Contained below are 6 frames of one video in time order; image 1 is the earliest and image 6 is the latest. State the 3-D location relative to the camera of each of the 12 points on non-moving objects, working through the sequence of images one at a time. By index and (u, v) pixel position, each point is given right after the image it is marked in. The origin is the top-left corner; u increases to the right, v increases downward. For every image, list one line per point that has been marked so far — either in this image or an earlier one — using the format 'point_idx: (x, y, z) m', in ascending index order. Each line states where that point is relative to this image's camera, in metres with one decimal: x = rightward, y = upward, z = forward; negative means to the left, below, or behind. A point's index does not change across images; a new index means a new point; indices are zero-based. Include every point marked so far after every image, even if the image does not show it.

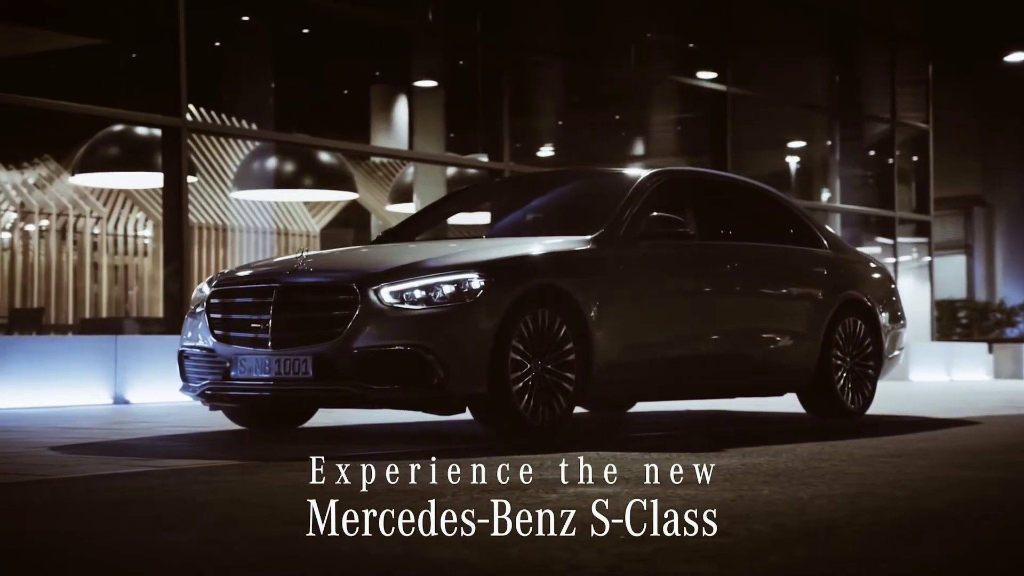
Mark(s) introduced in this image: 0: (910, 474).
0: (+1.5, -0.7, +5.7) m
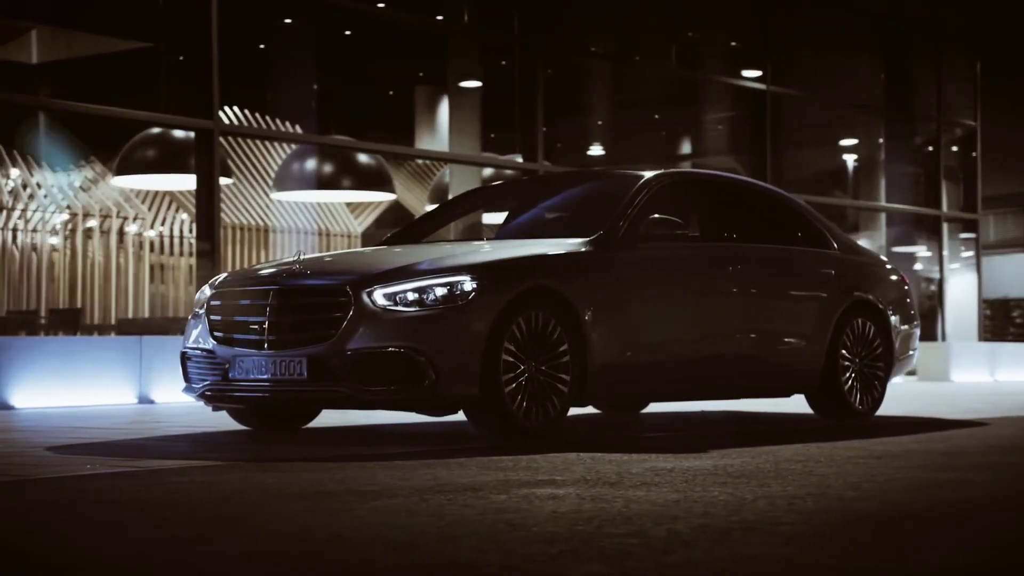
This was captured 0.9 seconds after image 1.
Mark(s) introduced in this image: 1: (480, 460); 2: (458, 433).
0: (+1.4, -0.7, +5.7) m
1: (-0.1, -0.7, +6.4) m
2: (-0.3, -0.8, +8.8) m
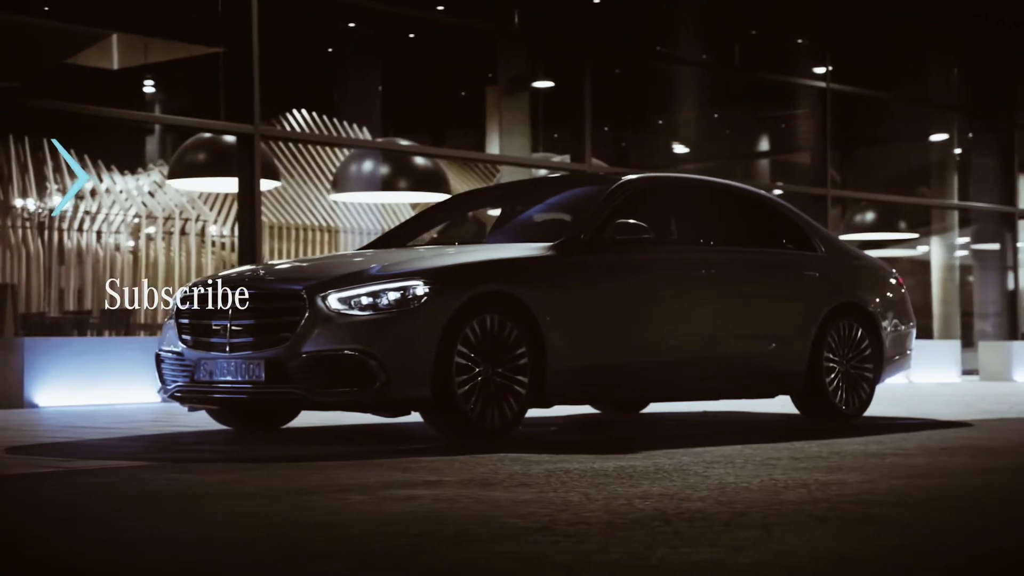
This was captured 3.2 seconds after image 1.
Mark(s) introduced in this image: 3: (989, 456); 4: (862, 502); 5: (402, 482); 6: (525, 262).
0: (+1.0, -0.7, +5.8) m
1: (-0.4, -0.7, +6.6) m
2: (-0.5, -0.8, +9.0) m
3: (+2.2, -0.8, +7.3) m
4: (+1.0, -0.6, +4.8) m
5: (-0.4, -0.7, +5.6) m
6: (+0.1, +0.1, +8.8) m
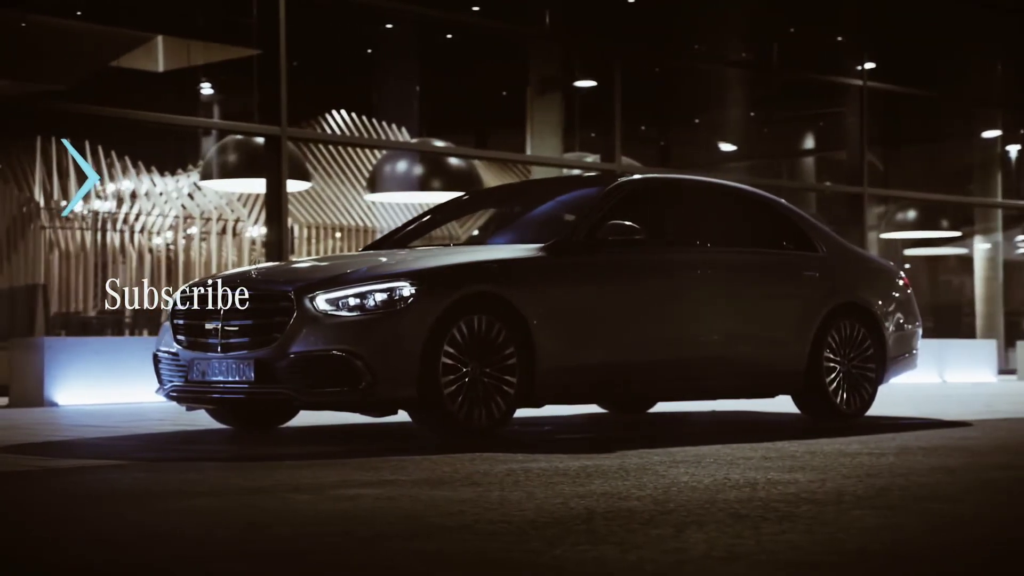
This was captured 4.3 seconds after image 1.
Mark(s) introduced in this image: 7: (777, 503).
0: (+0.8, -0.7, +5.8) m
1: (-0.6, -0.7, +6.7) m
2: (-0.6, -0.8, +9.0) m
3: (+2.1, -0.8, +7.3) m
4: (+0.9, -0.7, +4.8) m
5: (-0.5, -0.7, +5.7) m
6: (0.0, +0.1, +8.9) m
7: (+0.8, -0.6, +4.7) m
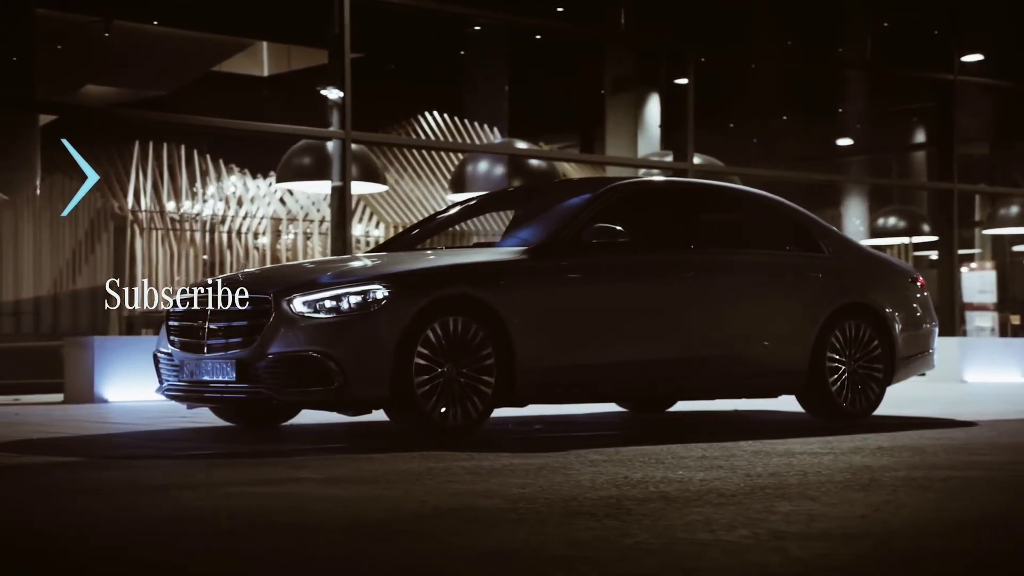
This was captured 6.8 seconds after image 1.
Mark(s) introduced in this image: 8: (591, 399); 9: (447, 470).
0: (+0.5, -0.7, +6.0) m
1: (-0.8, -0.8, +6.9) m
2: (-0.7, -0.8, +9.3) m
3: (+1.9, -0.8, +7.3) m
4: (+0.4, -0.7, +5.0) m
5: (-0.9, -0.7, +5.9) m
6: (-0.1, +0.1, +9.0) m
7: (+0.4, -0.7, +4.8) m
8: (+0.5, -0.7, +9.5) m
9: (-0.3, -0.7, +6.1) m
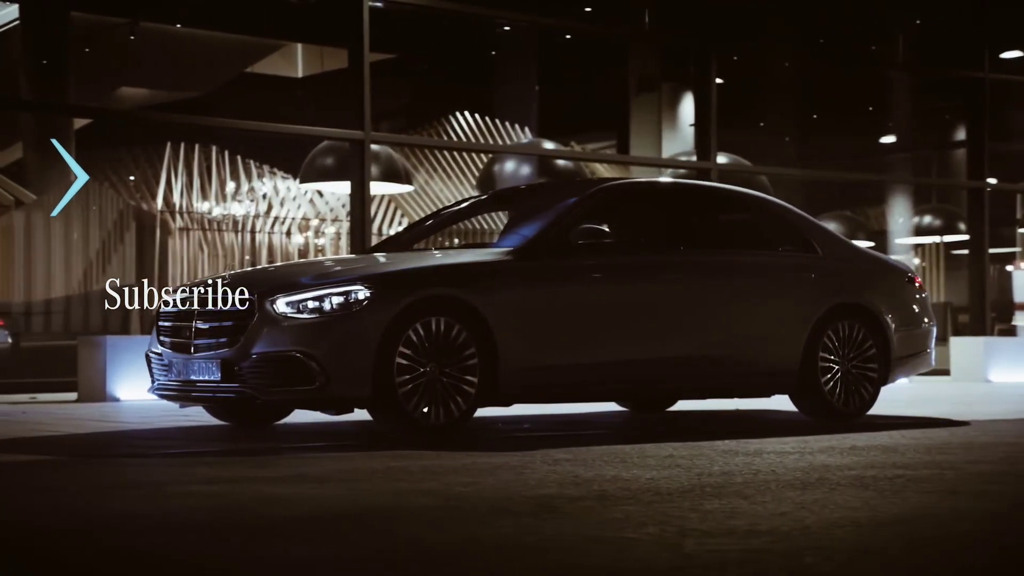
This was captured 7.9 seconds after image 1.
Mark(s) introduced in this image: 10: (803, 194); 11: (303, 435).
0: (+0.3, -0.7, +6.0) m
1: (-1.0, -0.8, +7.0) m
2: (-0.8, -0.8, +9.4) m
3: (+1.7, -0.8, +7.3) m
4: (+0.2, -0.7, +5.0) m
5: (-1.1, -0.7, +6.0) m
6: (-0.2, +0.1, +9.1) m
7: (+0.2, -0.7, +4.9) m
8: (+0.4, -0.7, +9.6) m
9: (-0.4, -0.7, +6.2) m
10: (+3.6, +1.2, +20.0) m
11: (-1.2, -0.9, +9.1) m
